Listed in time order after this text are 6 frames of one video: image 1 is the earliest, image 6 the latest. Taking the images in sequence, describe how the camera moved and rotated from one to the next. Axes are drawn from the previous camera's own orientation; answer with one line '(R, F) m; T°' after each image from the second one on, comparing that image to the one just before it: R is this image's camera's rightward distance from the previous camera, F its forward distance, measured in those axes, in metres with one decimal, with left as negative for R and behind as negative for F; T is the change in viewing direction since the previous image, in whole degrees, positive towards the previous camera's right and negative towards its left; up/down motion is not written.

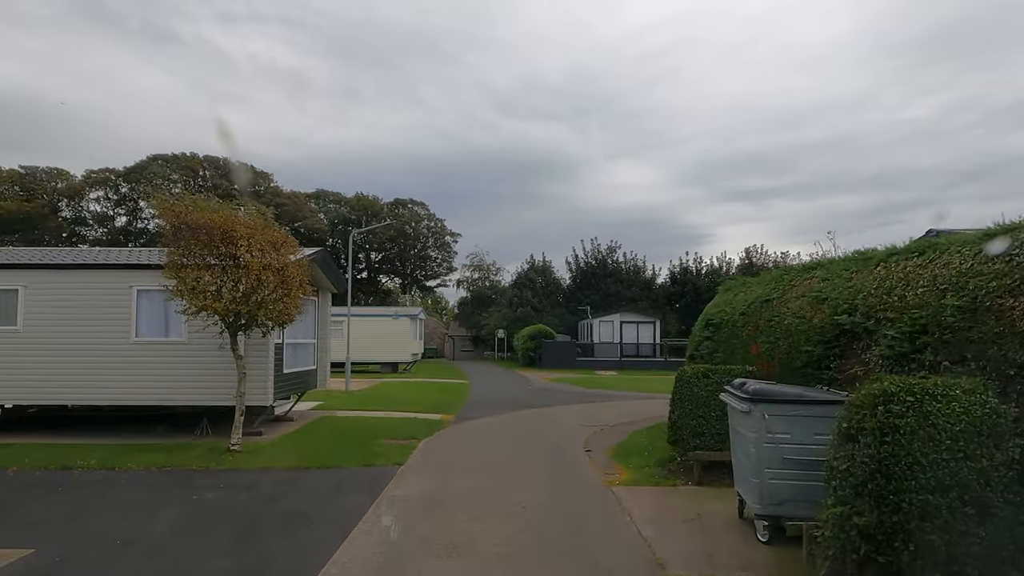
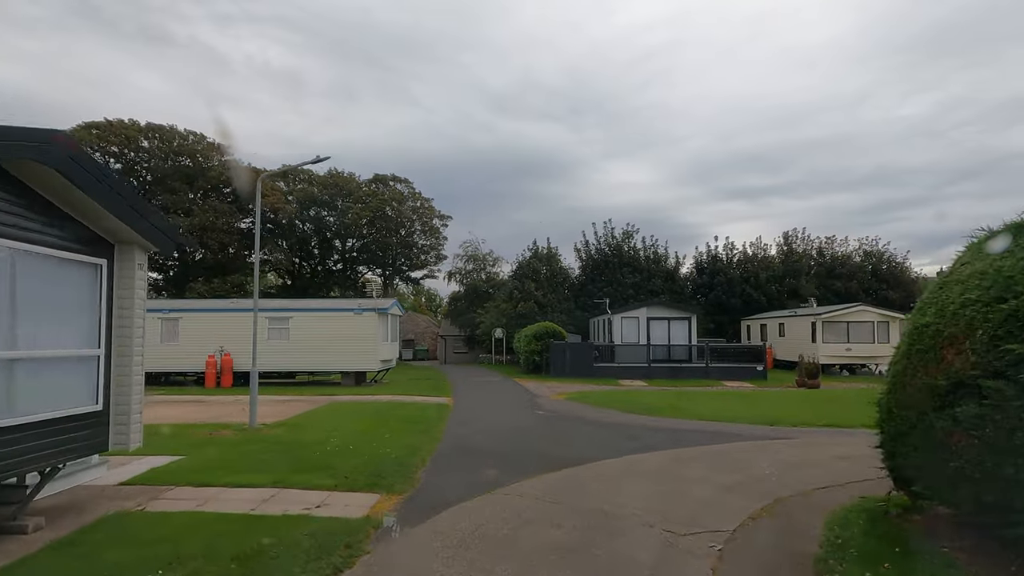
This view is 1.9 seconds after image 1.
(-0.1, +8.2) m; 0°
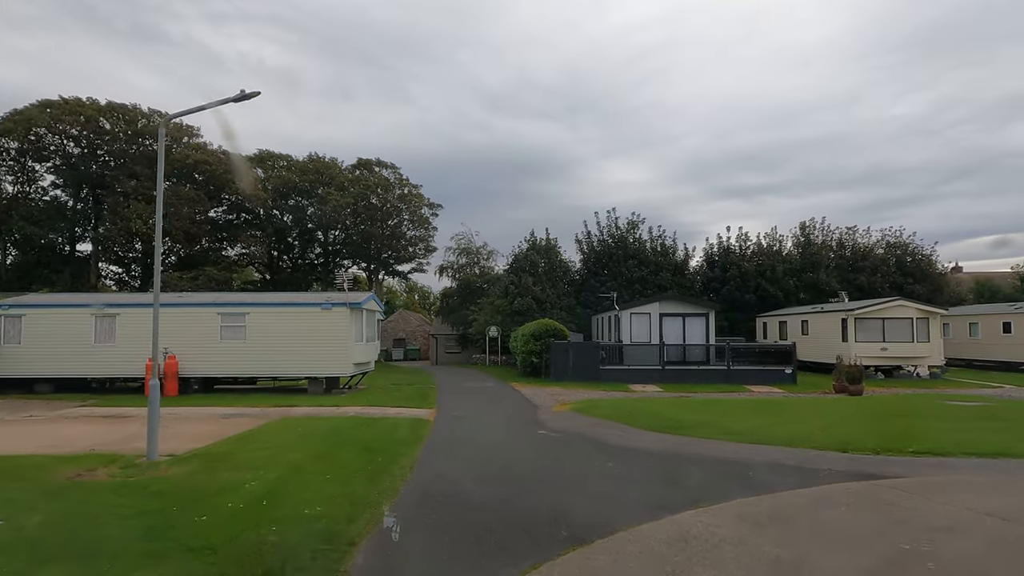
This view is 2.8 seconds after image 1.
(0.0, +3.7) m; 0°
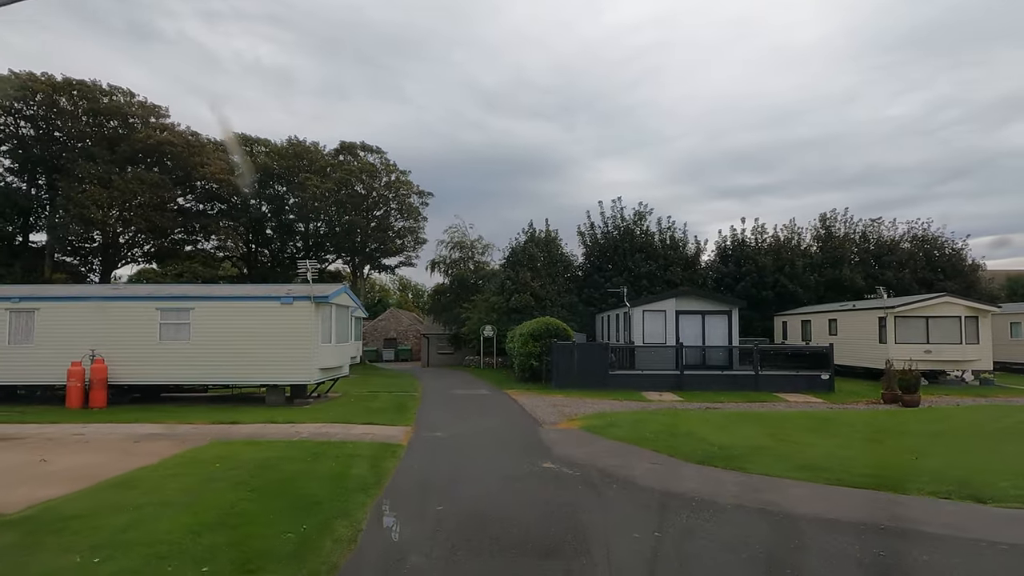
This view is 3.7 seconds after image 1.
(0.0, +3.5) m; 0°
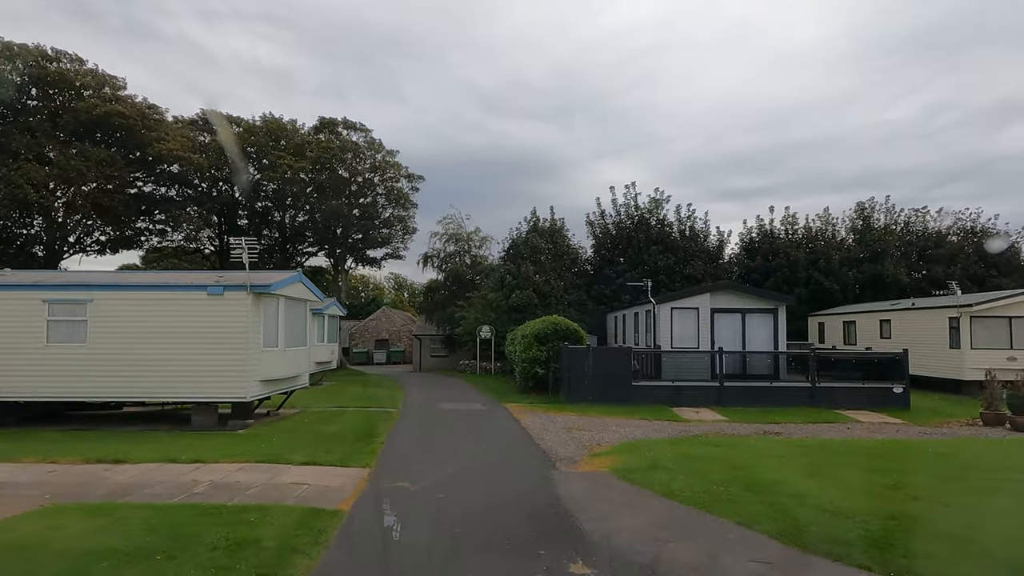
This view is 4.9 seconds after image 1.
(-0.1, +4.5) m; 0°
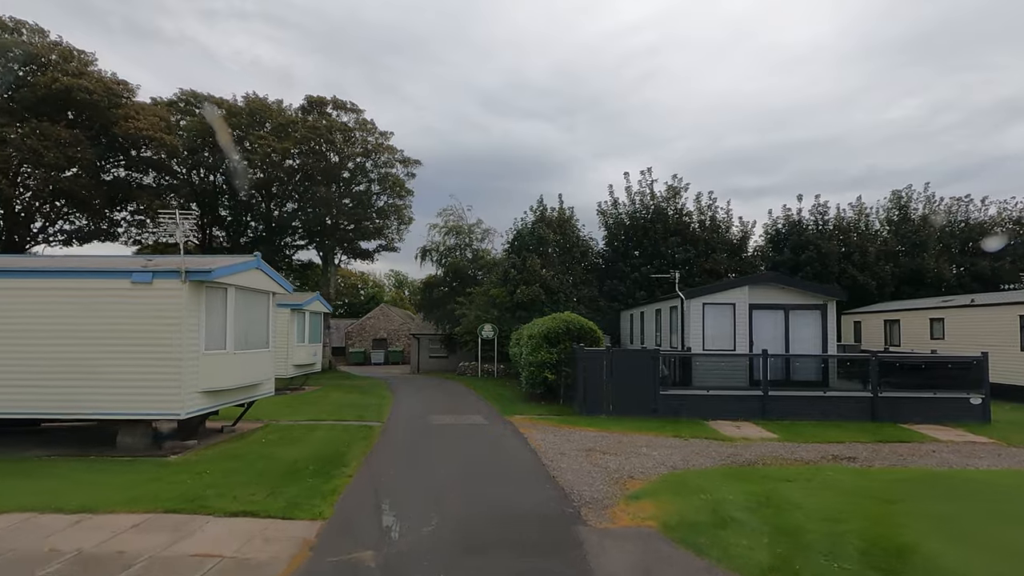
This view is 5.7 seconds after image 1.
(-0.1, +3.0) m; 0°
